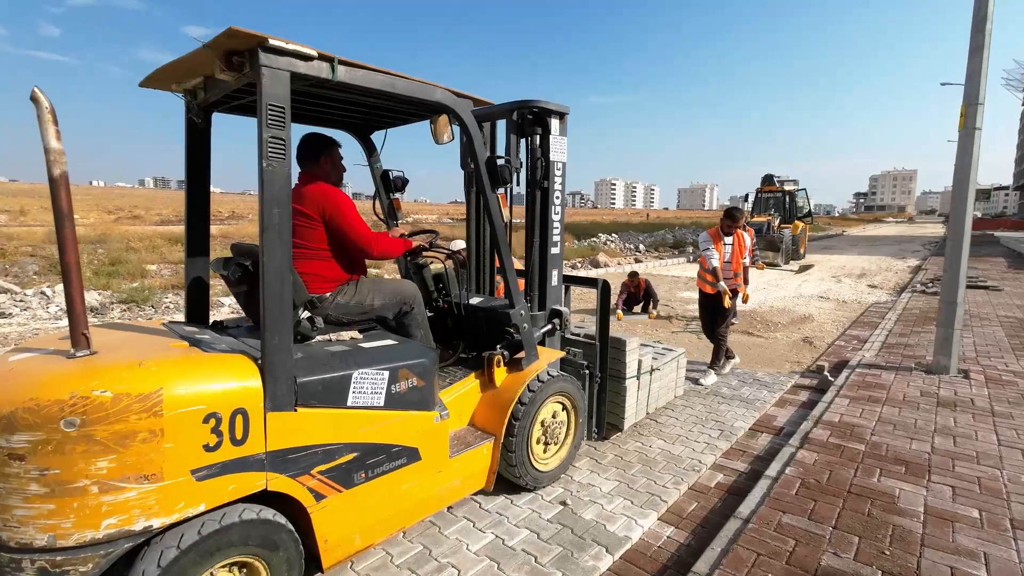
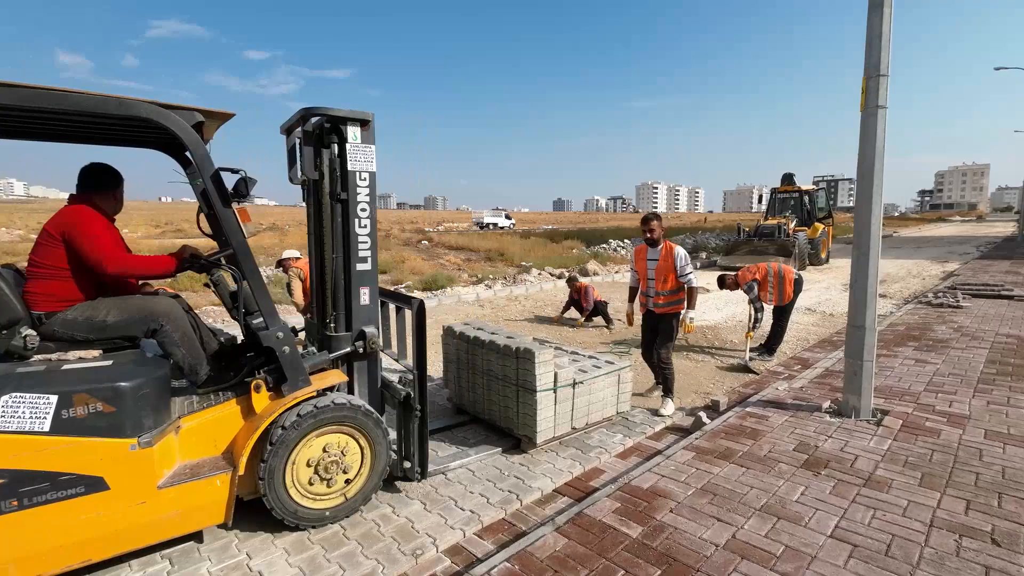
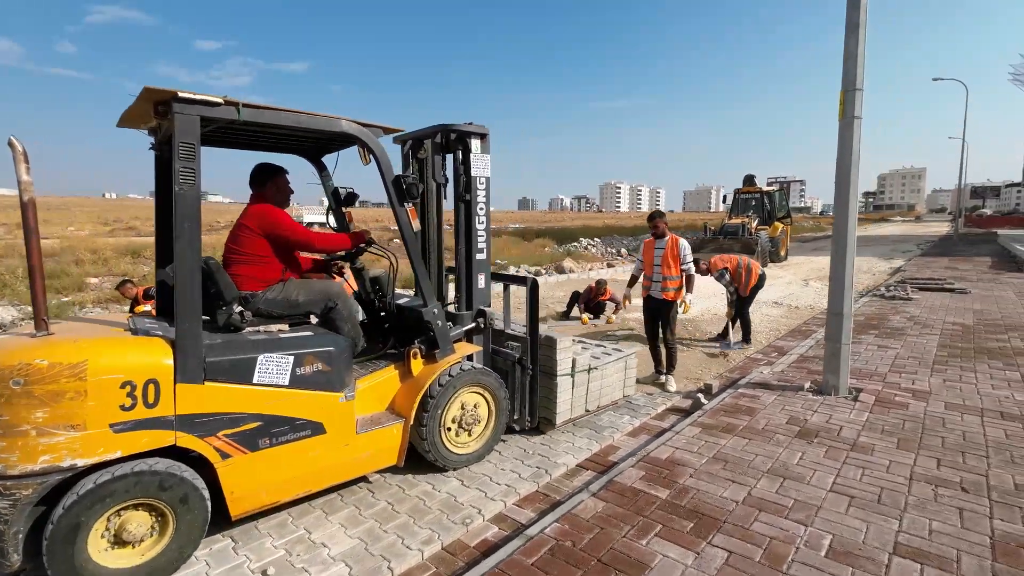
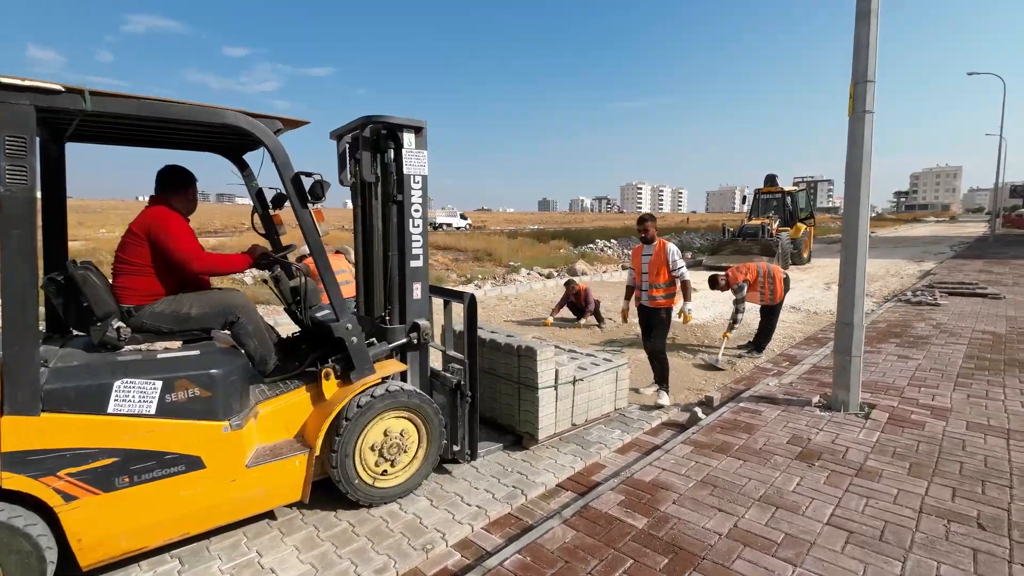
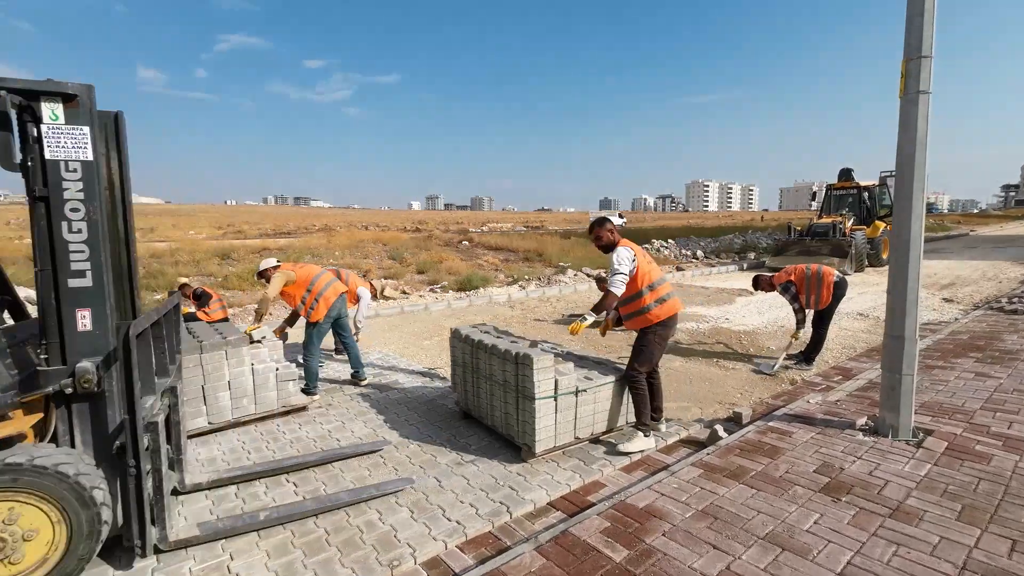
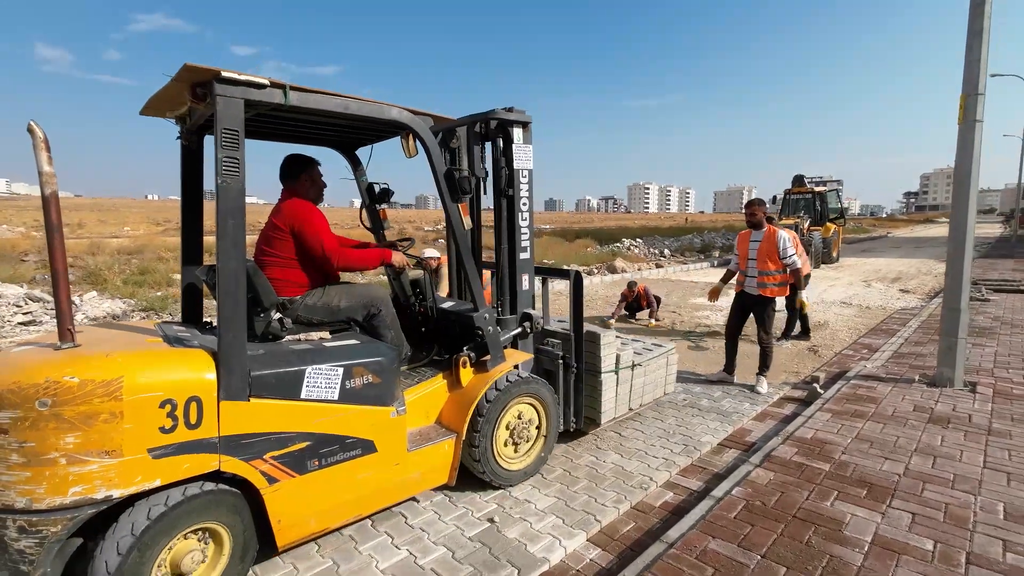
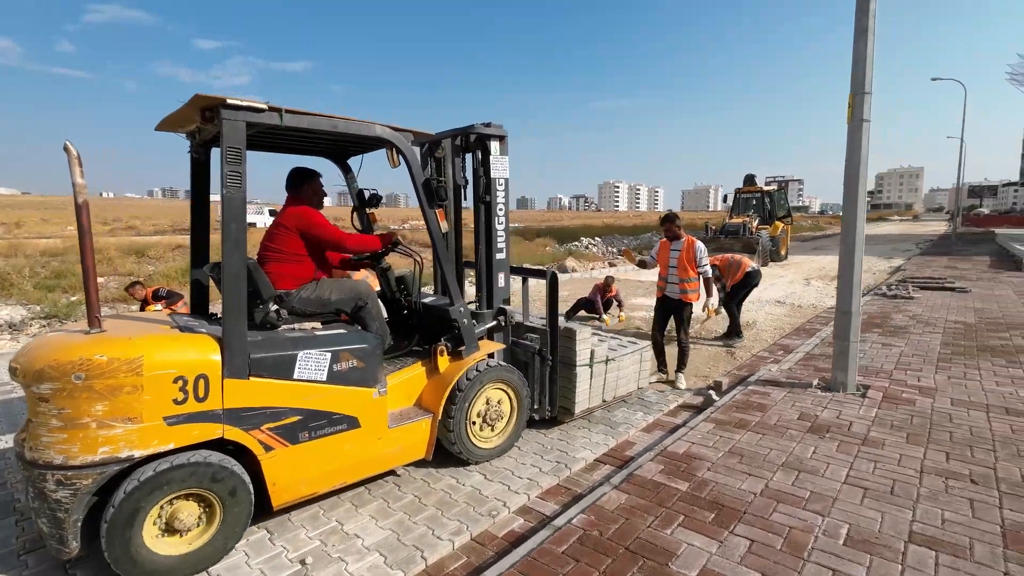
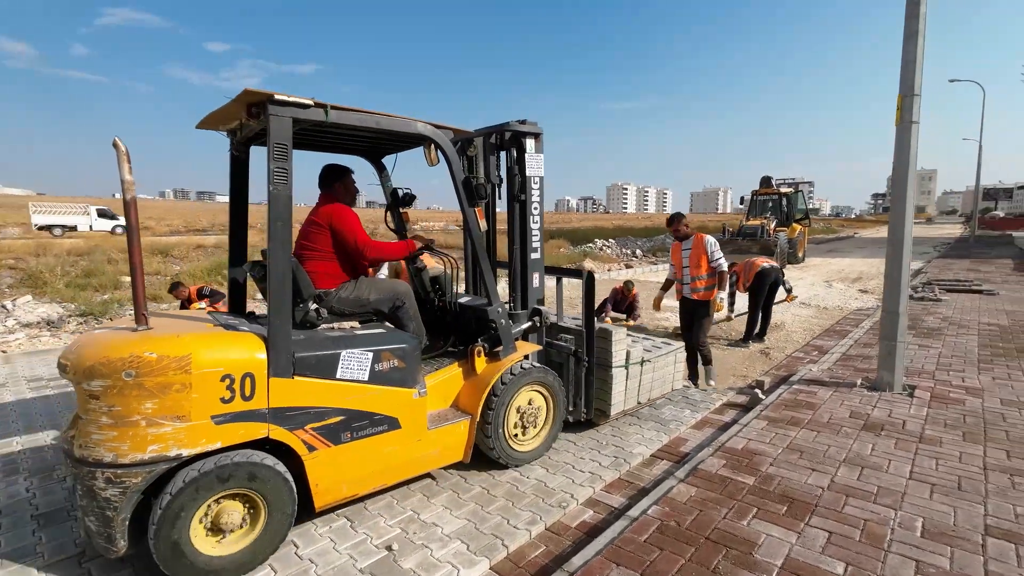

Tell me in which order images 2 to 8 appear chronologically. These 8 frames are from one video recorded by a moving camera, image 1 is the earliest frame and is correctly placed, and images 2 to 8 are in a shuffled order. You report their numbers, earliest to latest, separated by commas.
6, 8, 7, 3, 4, 2, 5
